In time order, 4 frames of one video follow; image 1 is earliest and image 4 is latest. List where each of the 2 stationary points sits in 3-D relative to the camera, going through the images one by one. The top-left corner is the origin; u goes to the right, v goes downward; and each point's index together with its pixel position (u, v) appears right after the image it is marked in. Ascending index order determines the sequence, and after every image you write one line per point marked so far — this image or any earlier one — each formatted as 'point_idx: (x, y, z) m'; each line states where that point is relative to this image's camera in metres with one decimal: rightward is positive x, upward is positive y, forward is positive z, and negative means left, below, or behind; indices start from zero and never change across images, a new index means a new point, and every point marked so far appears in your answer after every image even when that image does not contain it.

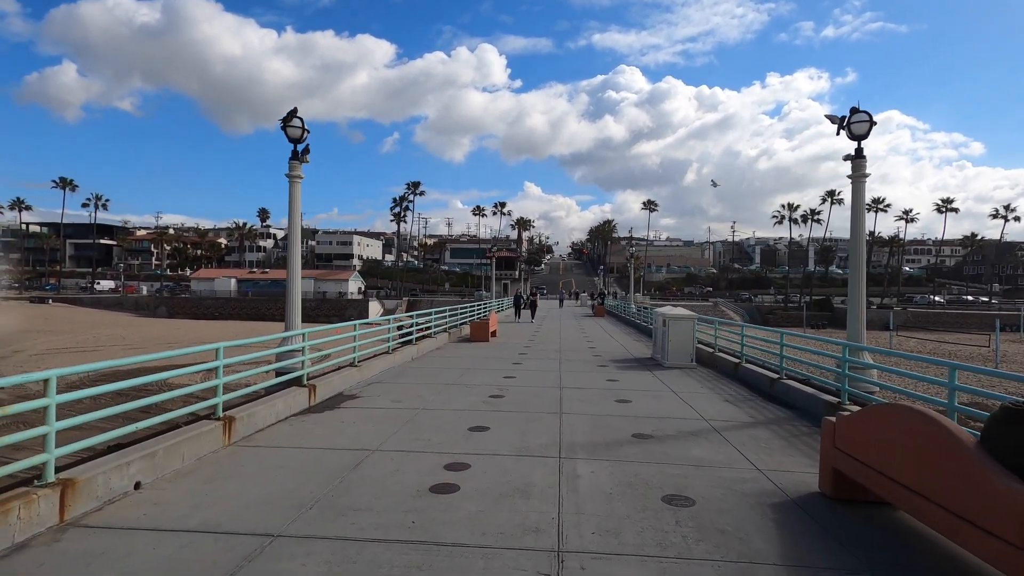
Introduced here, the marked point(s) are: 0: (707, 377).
0: (+3.9, -1.8, +11.7) m
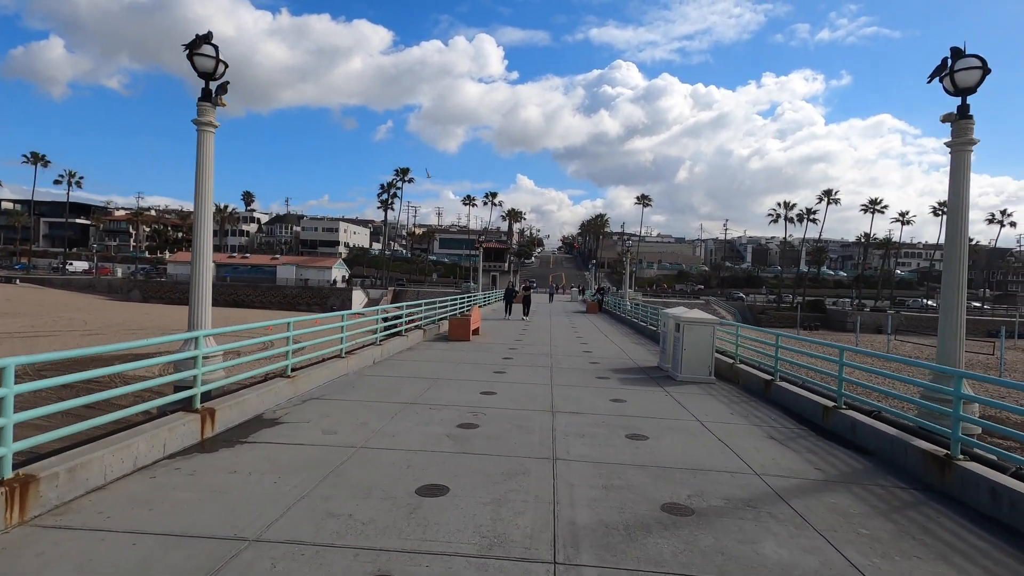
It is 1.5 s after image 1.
0: (+3.5, -1.8, +9.5) m
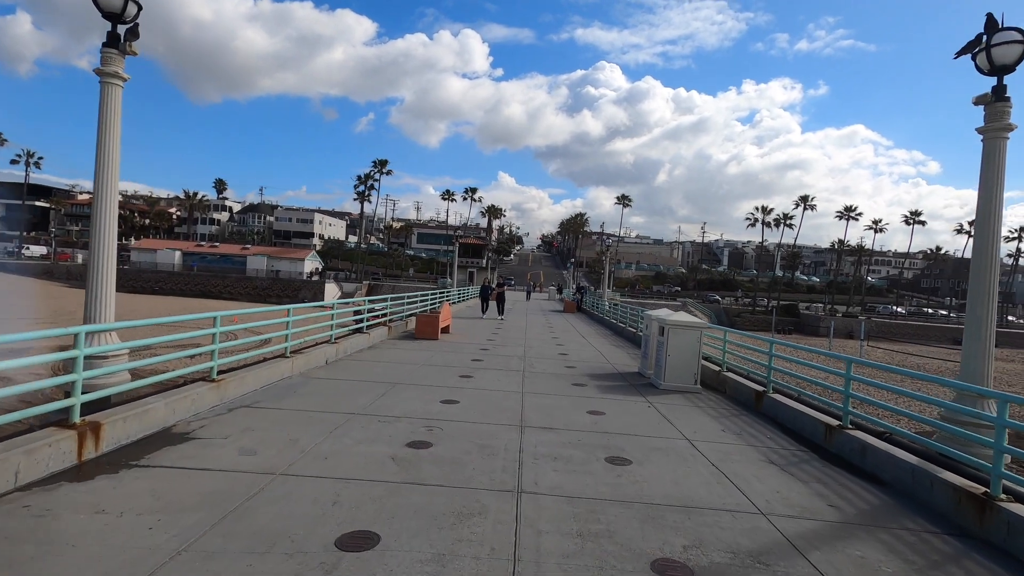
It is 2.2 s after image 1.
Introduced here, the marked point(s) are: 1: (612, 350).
0: (+3.0, -1.8, +8.5) m
1: (+2.5, -1.5, +14.8) m
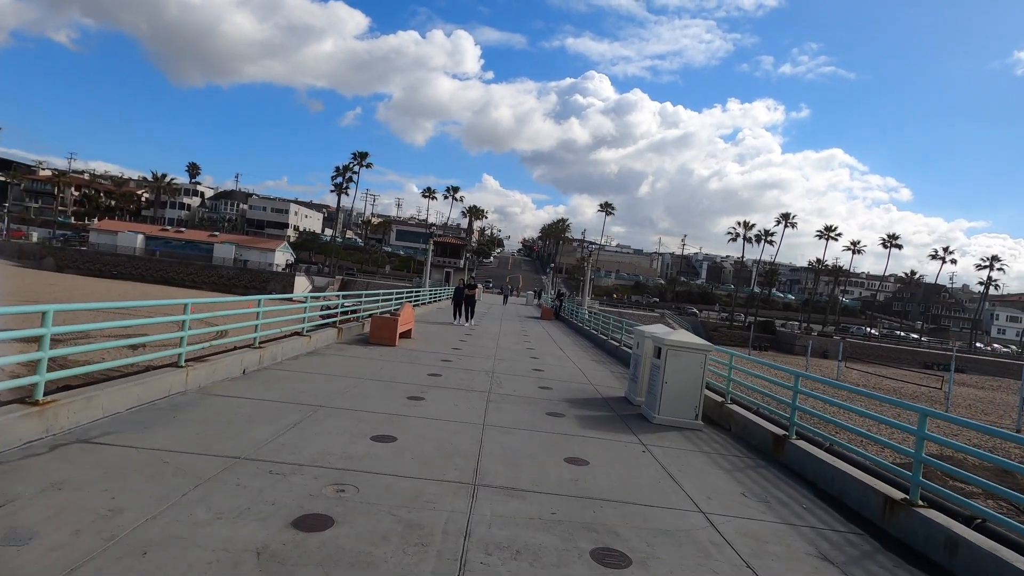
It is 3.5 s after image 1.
0: (+2.5, -2.0, +6.7) m
1: (+1.8, -1.7, +13.0) m
